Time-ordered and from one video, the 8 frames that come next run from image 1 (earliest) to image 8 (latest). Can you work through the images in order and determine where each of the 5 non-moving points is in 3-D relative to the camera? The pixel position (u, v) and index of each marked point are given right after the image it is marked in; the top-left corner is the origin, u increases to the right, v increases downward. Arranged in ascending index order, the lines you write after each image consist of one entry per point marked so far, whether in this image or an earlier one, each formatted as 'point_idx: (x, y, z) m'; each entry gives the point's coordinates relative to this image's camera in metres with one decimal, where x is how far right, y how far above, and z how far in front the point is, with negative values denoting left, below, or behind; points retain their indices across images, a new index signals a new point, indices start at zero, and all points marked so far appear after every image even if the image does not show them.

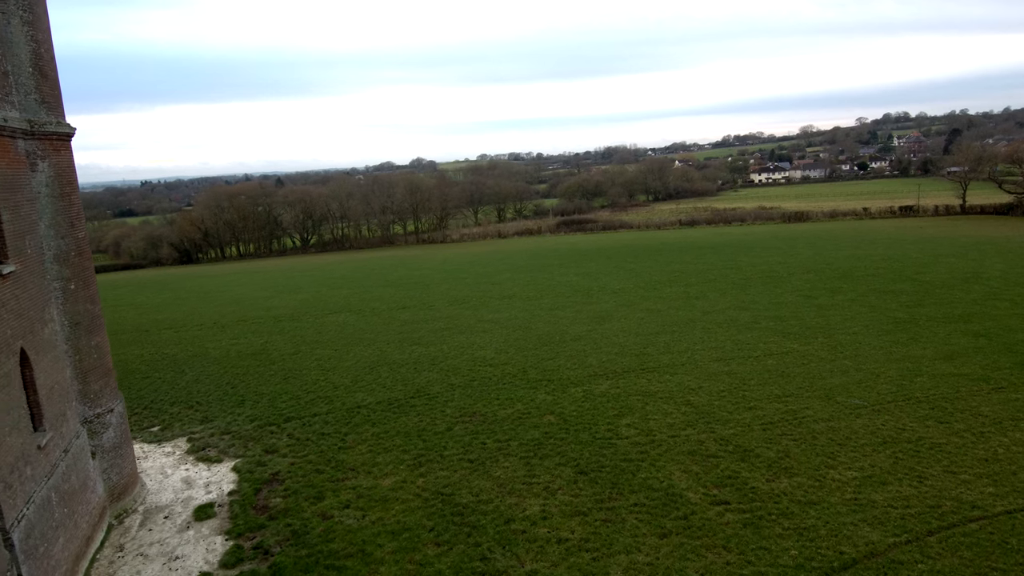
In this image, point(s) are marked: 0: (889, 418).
0: (+10.0, -3.3, +15.6) m
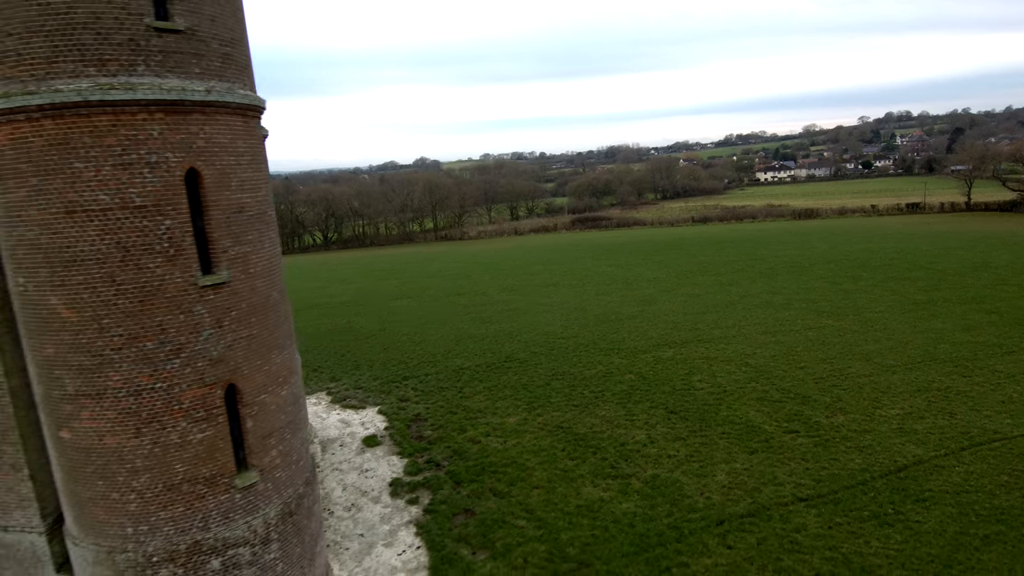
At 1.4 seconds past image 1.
0: (+12.8, -2.6, +18.5) m
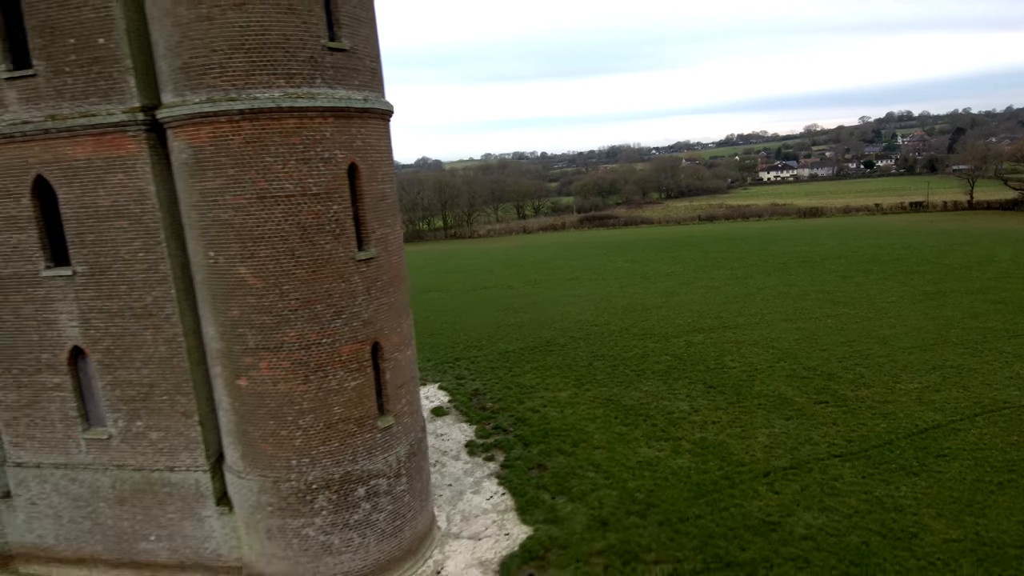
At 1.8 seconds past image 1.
0: (+14.4, -2.2, +20.1) m
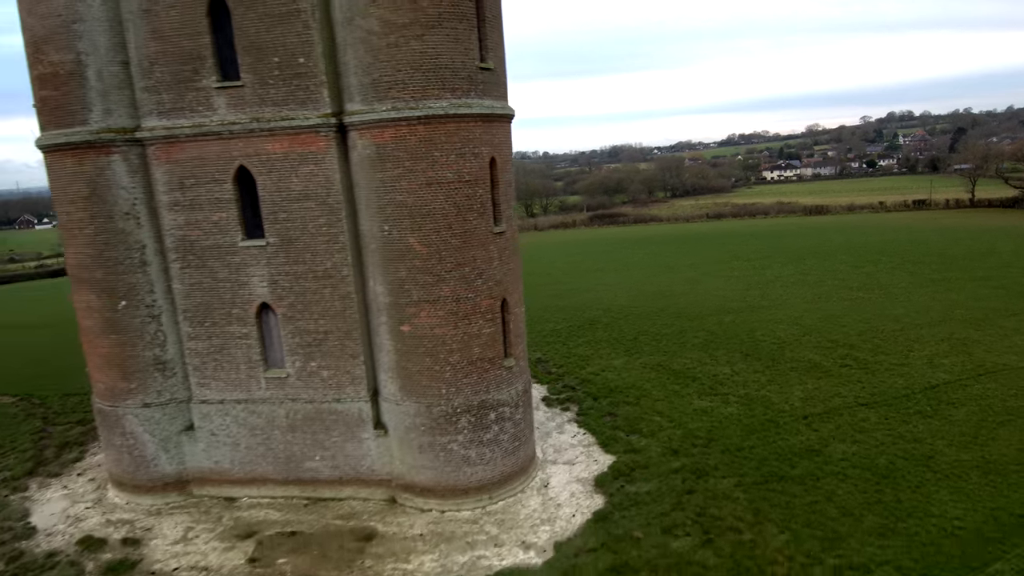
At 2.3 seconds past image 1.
0: (+16.5, -1.5, +22.6) m
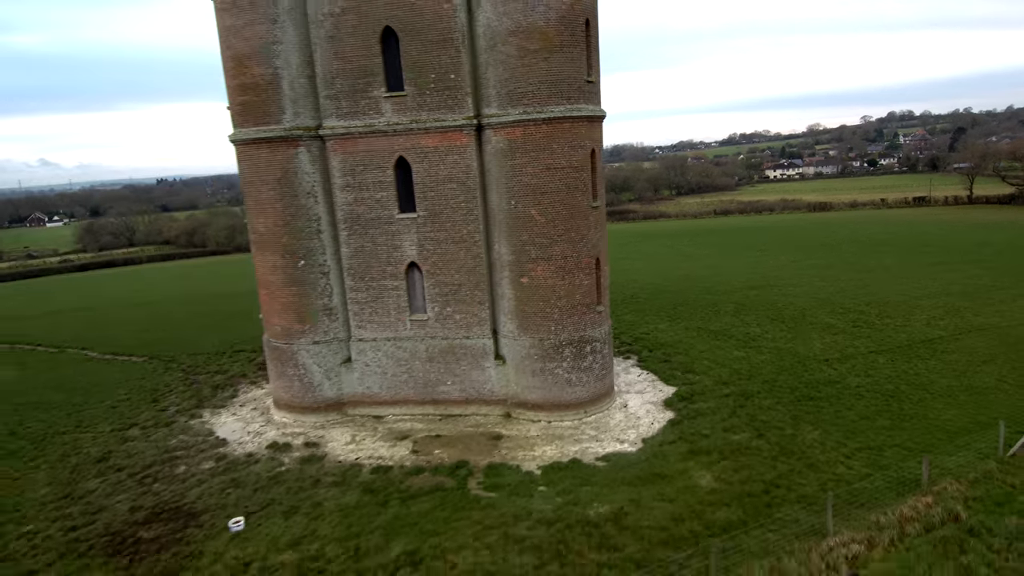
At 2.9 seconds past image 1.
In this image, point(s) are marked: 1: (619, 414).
0: (+19.0, -0.5, +26.3) m
1: (+3.0, -3.5, +16.3) m
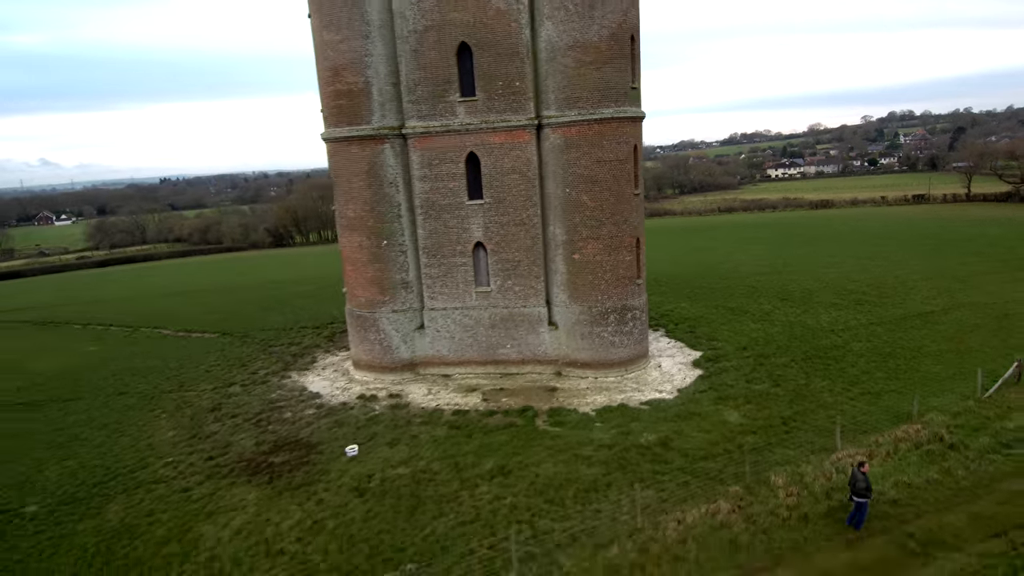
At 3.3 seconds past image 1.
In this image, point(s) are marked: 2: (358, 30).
0: (+20.6, +0.3, +29.0) m
1: (+4.6, -2.7, +19.1) m
2: (-4.6, +7.7, +17.6) m
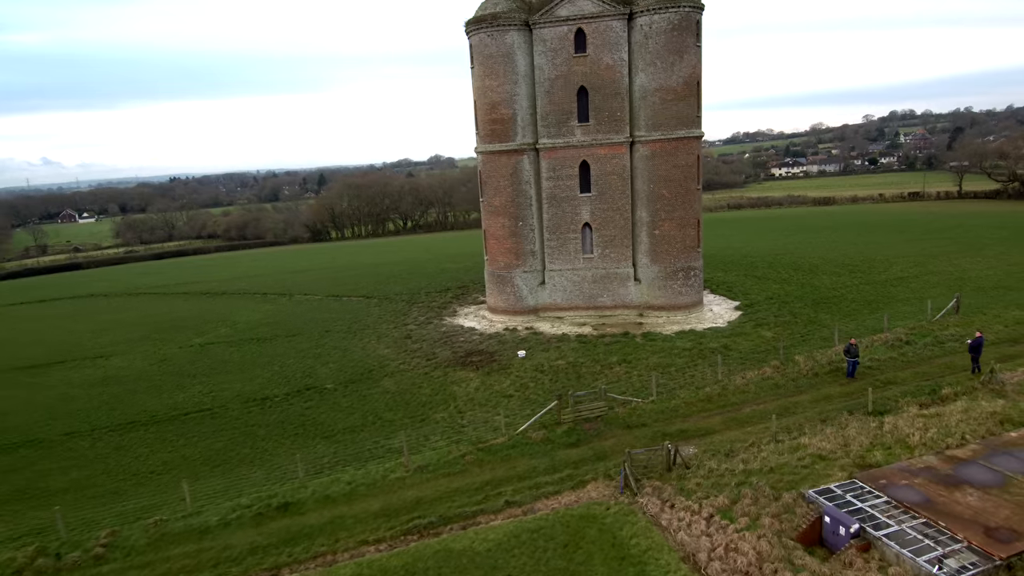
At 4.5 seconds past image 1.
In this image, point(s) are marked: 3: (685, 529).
0: (+25.1, +1.9, +37.2) m
1: (+9.1, -1.2, +27.3) m
2: (-0.1, +9.2, +25.9) m
3: (+3.7, -5.2, +12.7) m
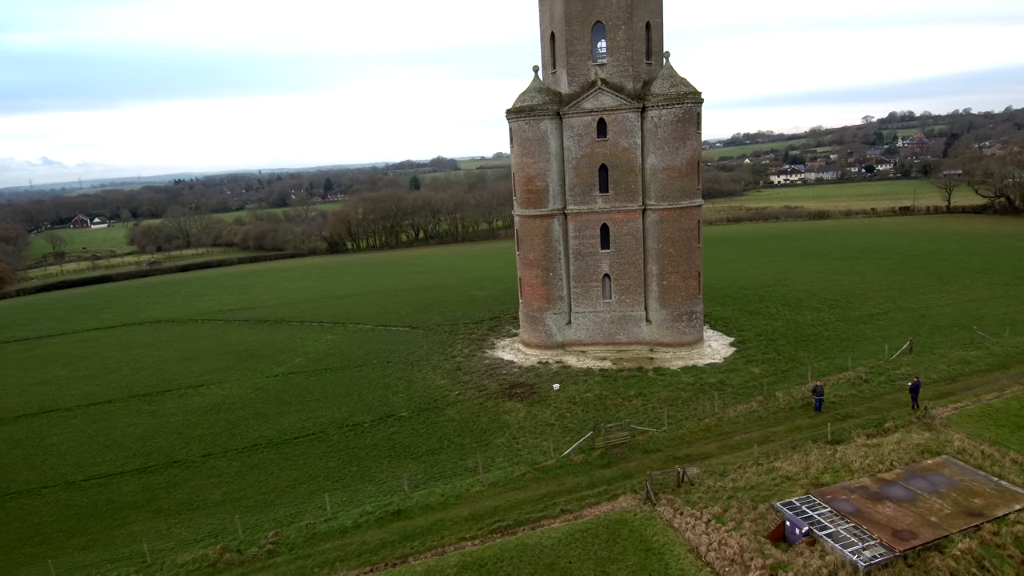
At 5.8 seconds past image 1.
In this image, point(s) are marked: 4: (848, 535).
0: (+26.9, -0.3, +42.7) m
1: (+10.9, -3.4, +32.8) m
2: (+1.7, +7.0, +31.3) m
3: (+5.5, -7.4, +18.2) m
4: (+9.5, -7.0, +16.6) m
